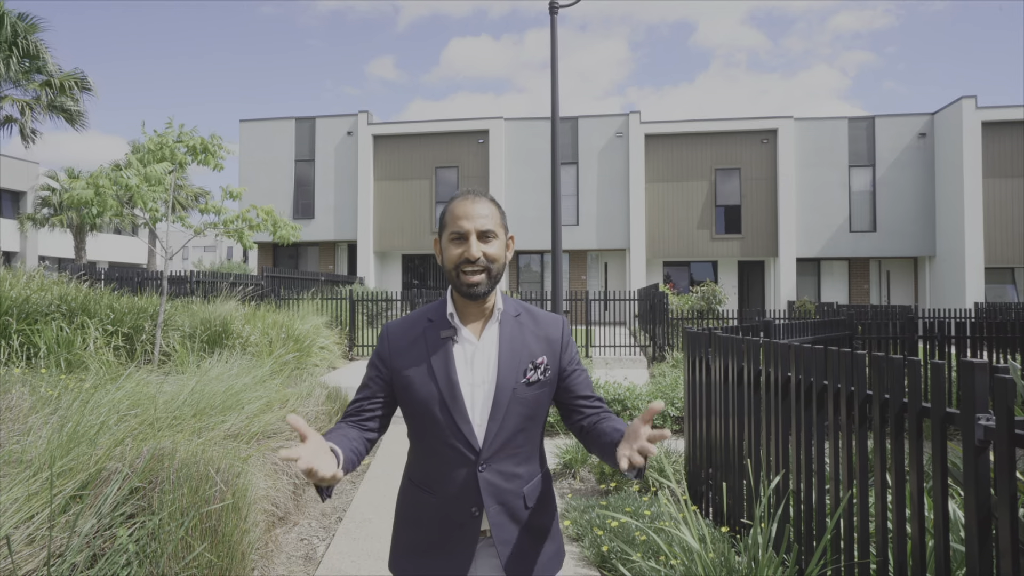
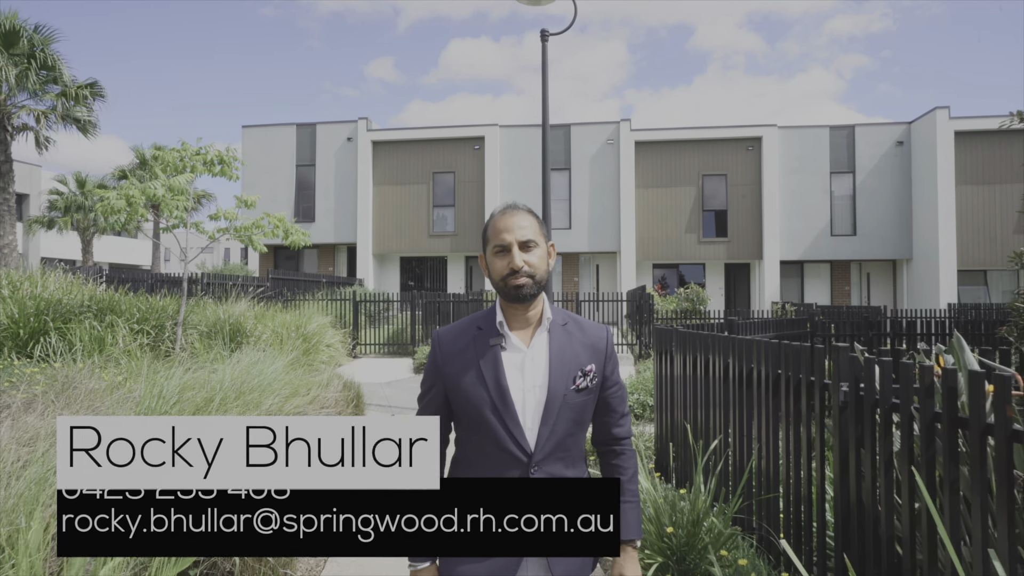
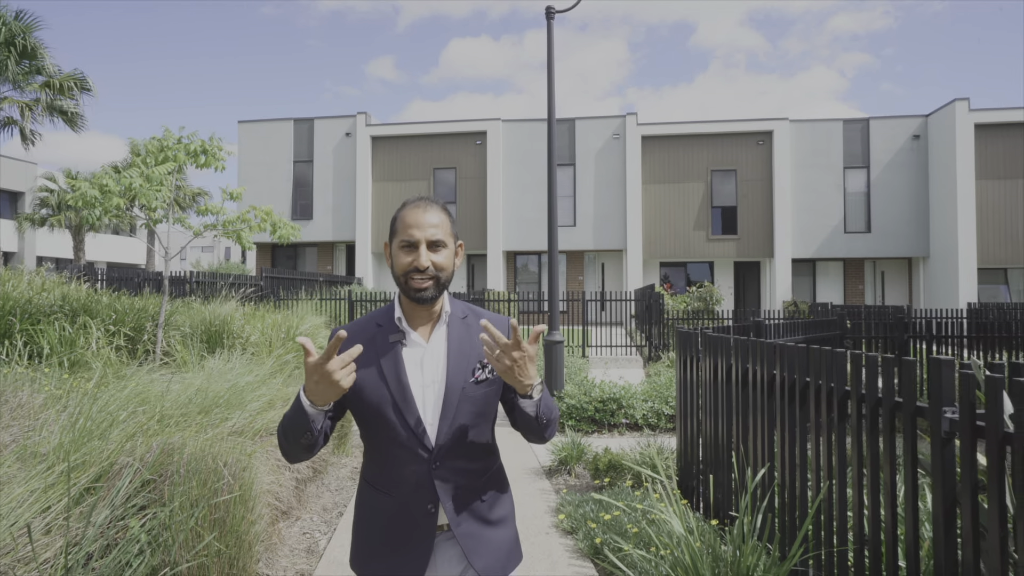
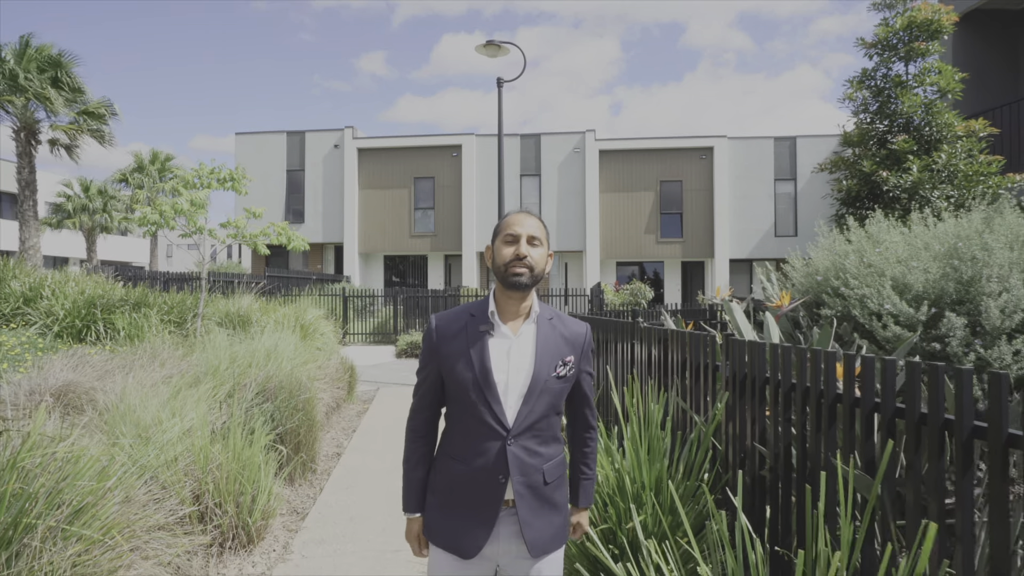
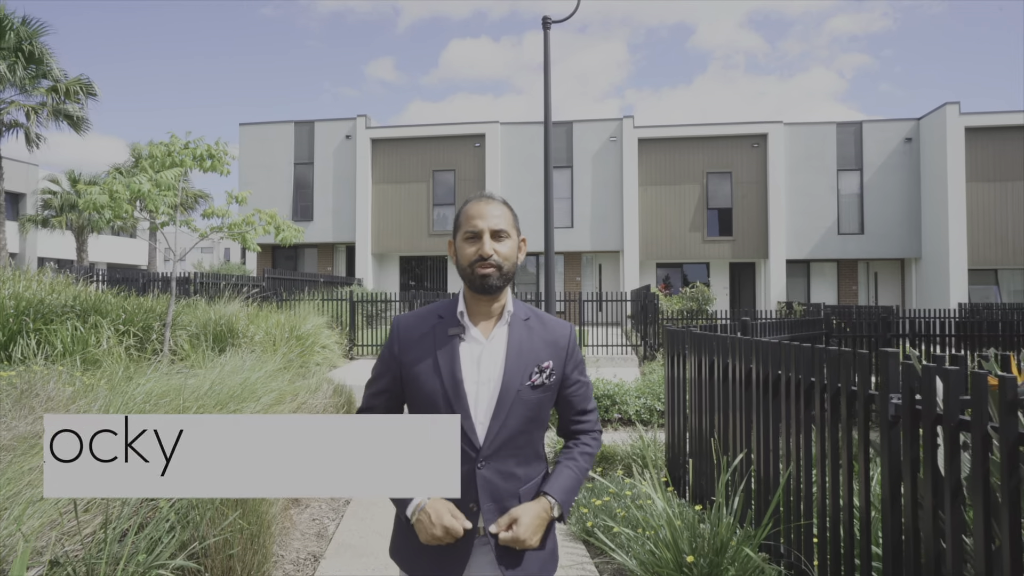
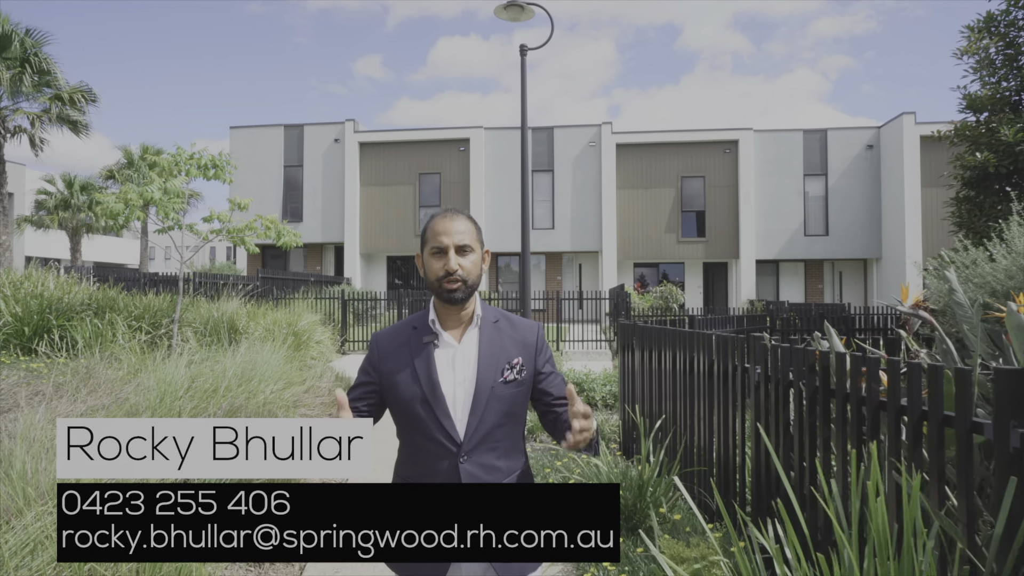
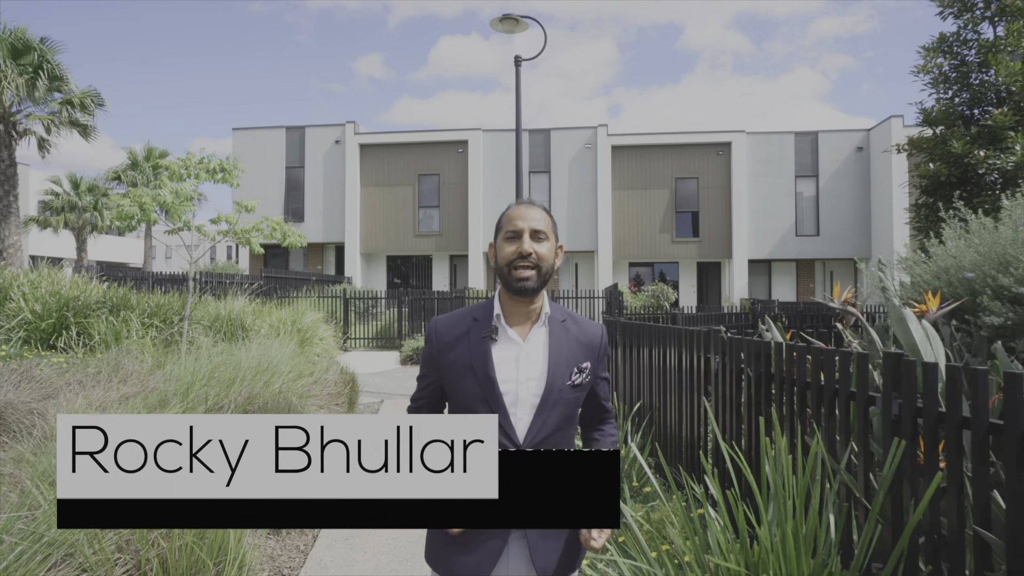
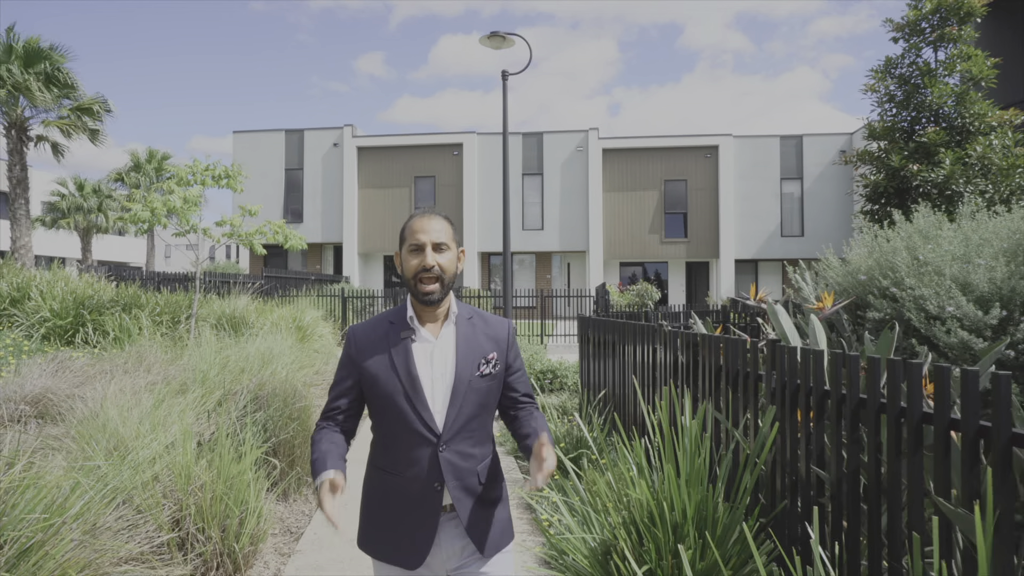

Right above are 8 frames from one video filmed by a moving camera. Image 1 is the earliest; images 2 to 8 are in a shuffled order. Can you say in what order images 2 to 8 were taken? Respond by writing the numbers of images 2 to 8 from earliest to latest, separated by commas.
3, 5, 2, 6, 7, 8, 4
